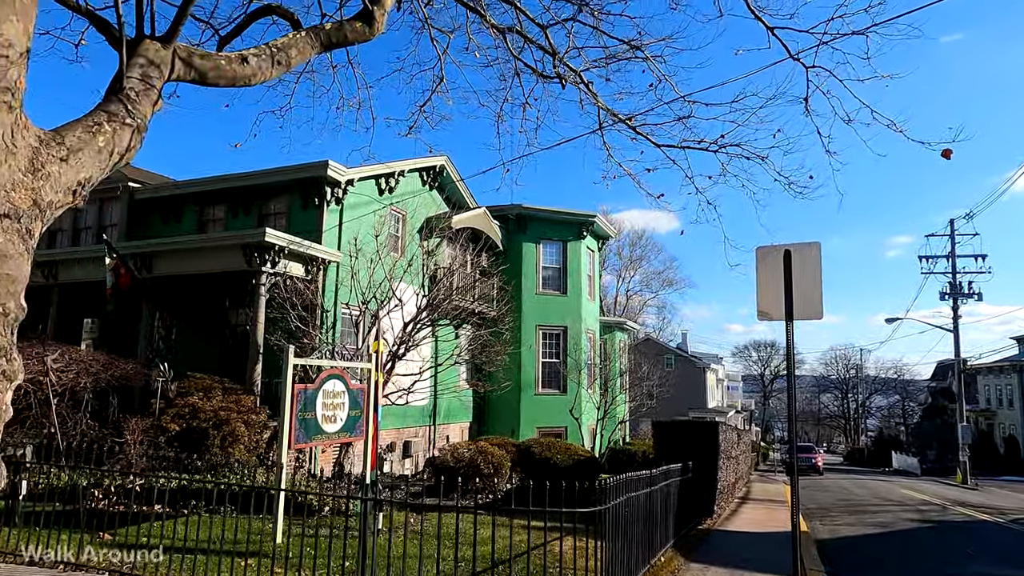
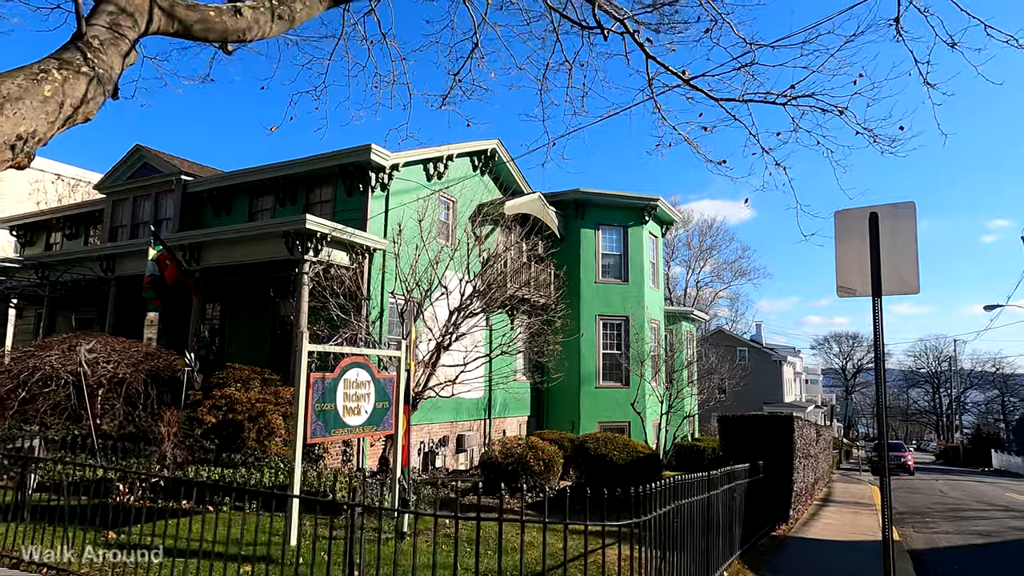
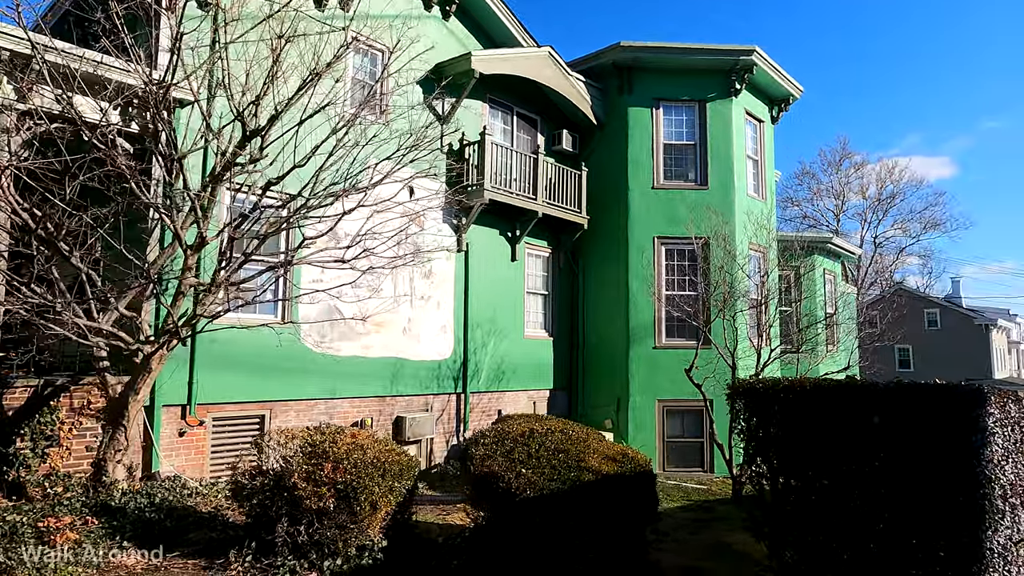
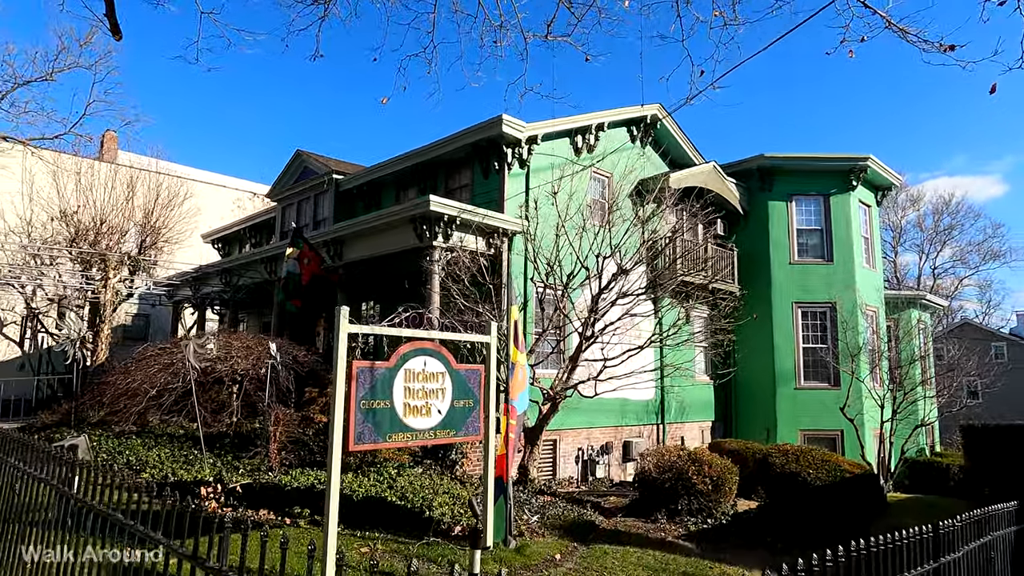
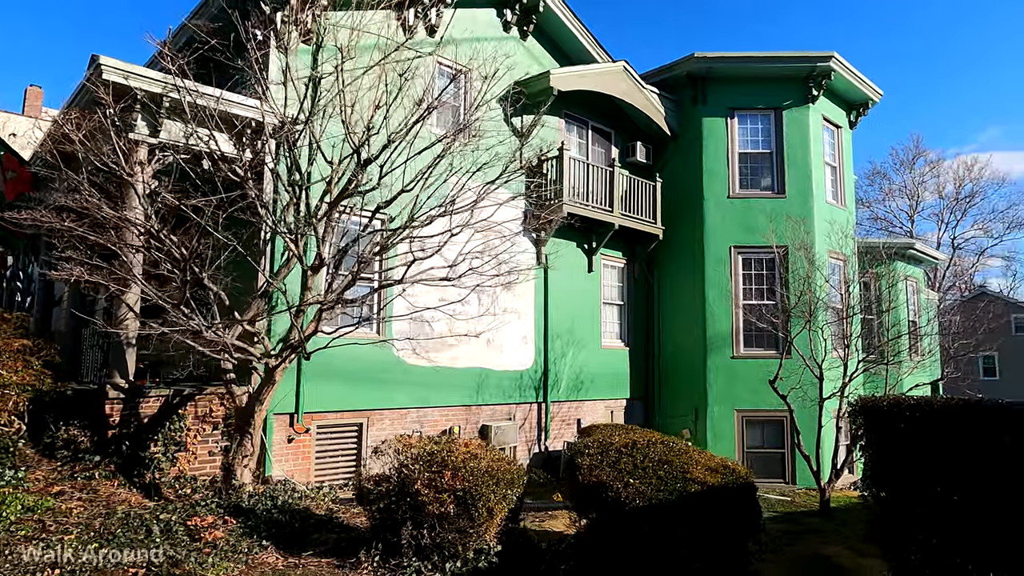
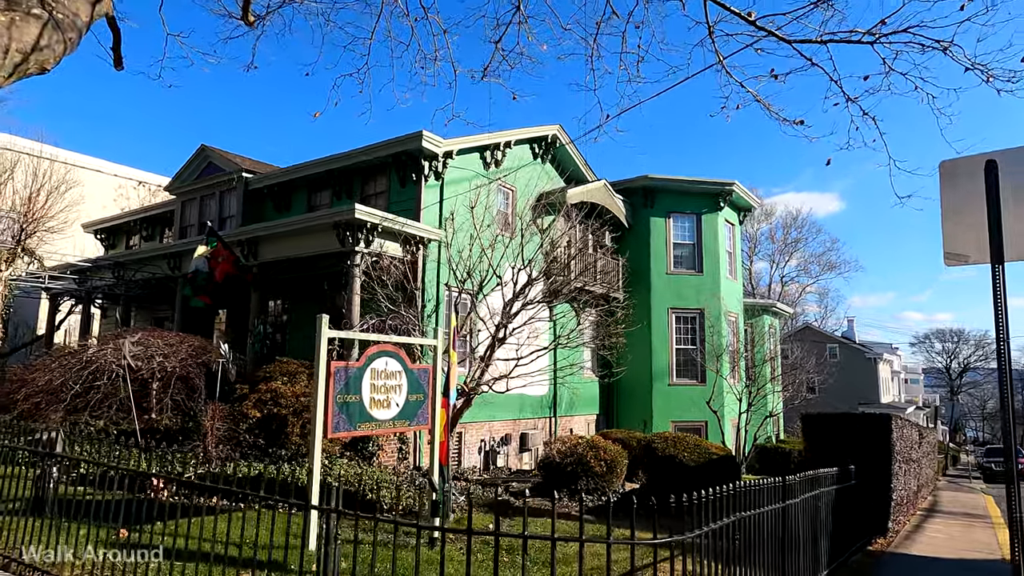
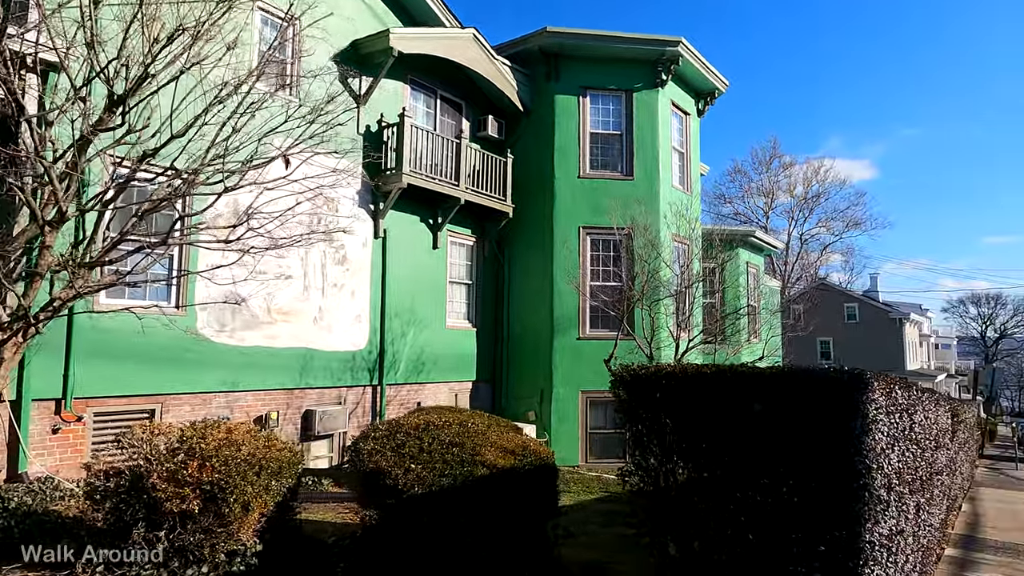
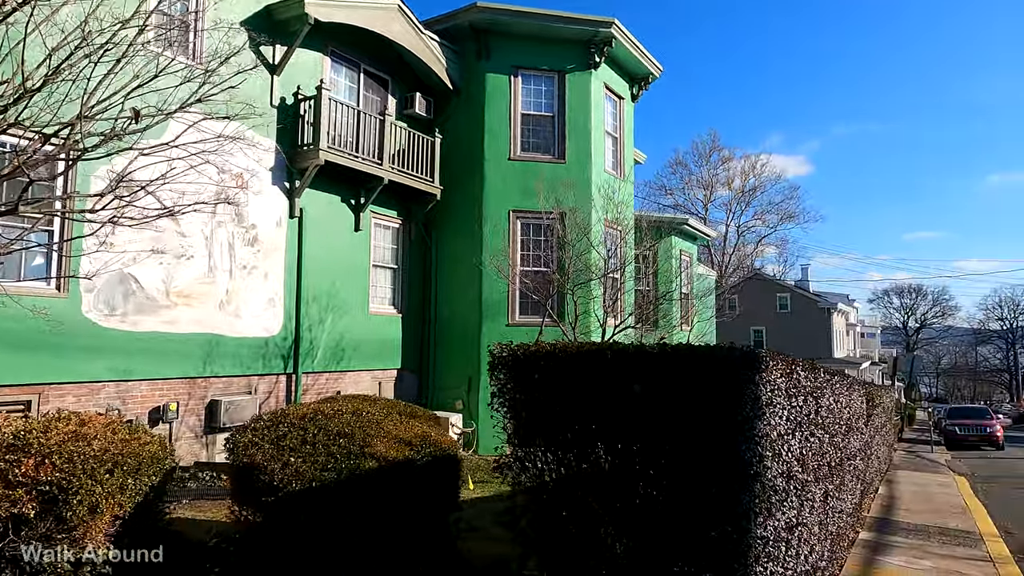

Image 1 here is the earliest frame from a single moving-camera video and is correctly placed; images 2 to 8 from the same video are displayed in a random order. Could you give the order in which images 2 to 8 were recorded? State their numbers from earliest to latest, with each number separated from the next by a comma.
2, 6, 4, 5, 3, 7, 8
